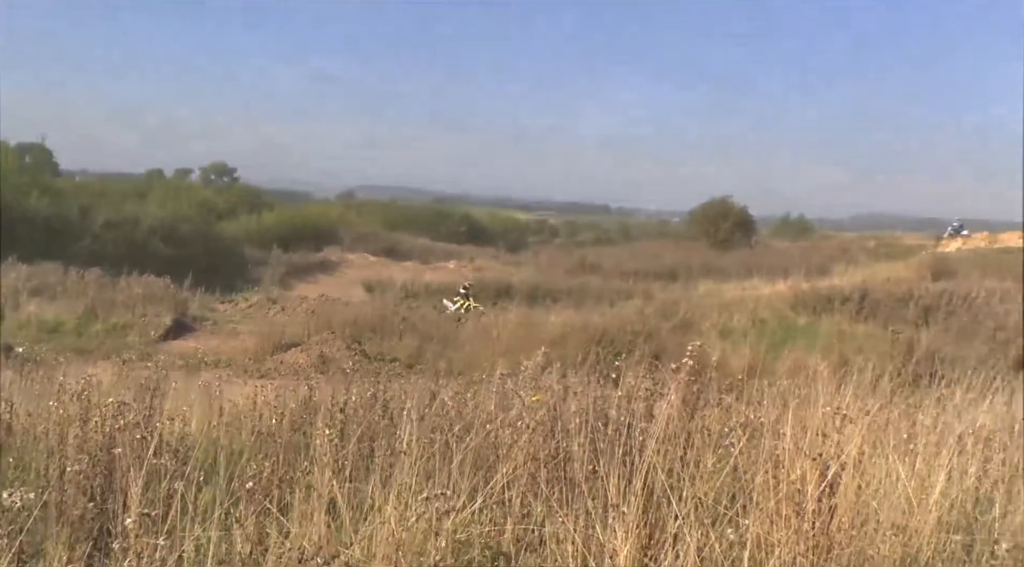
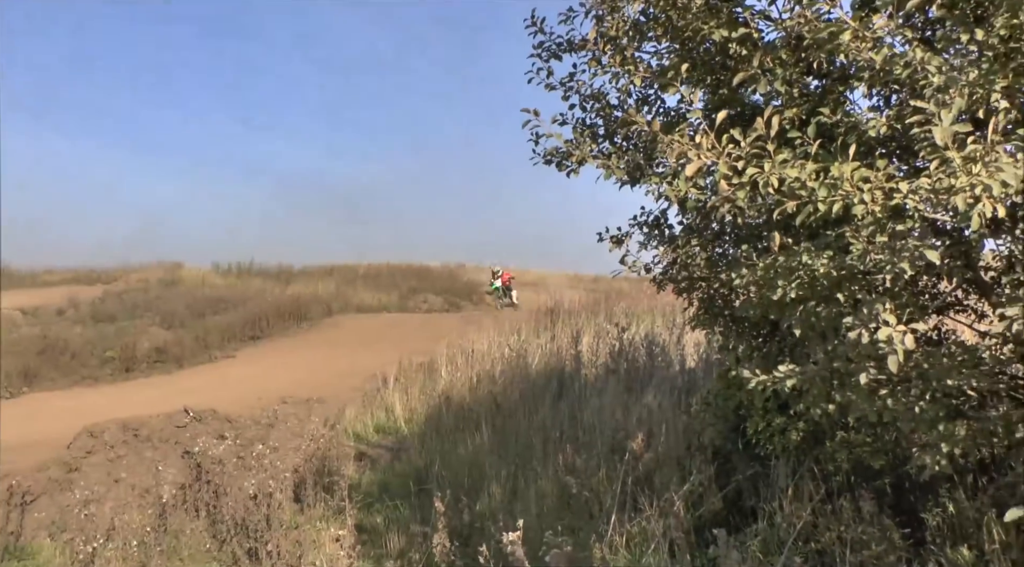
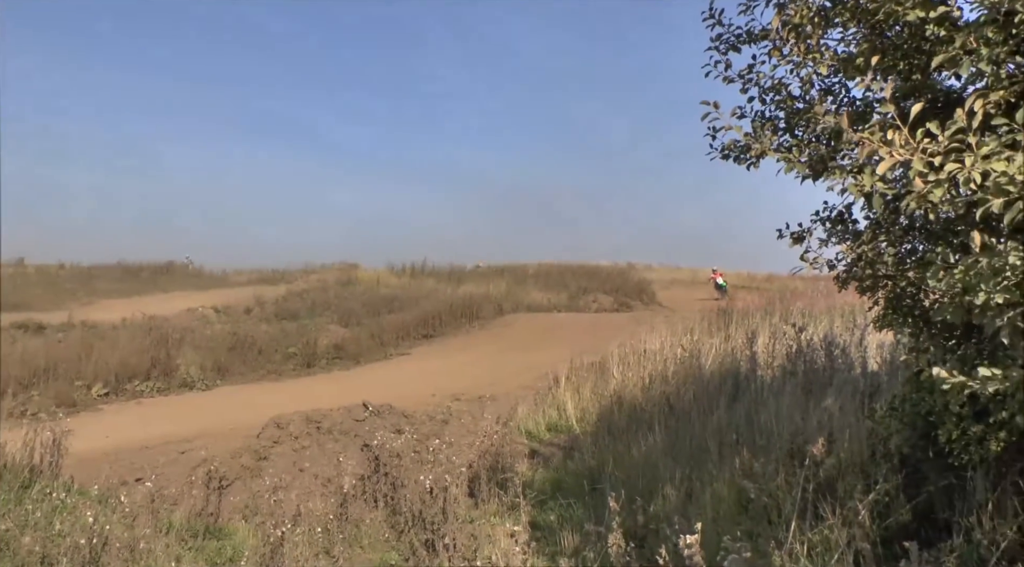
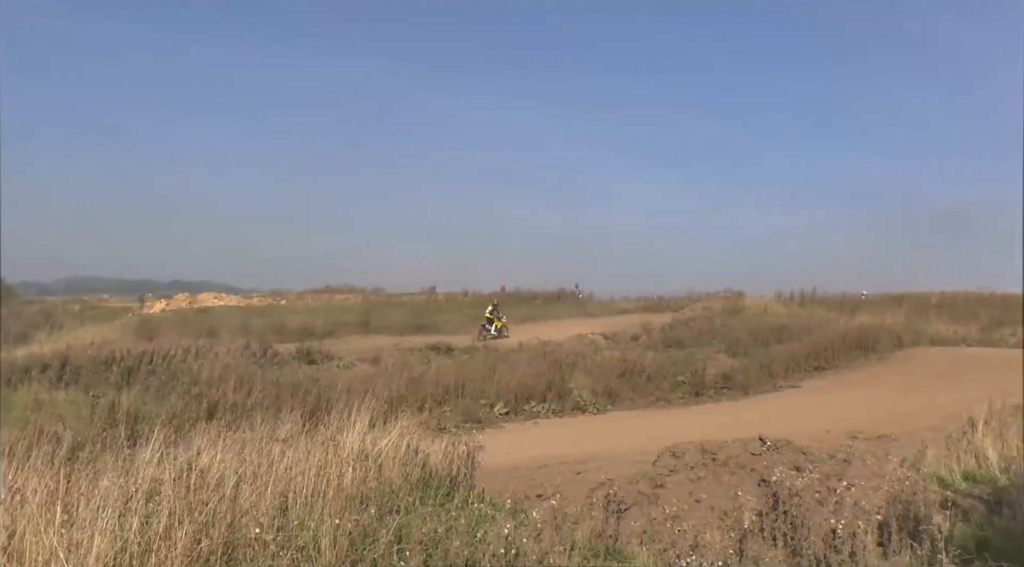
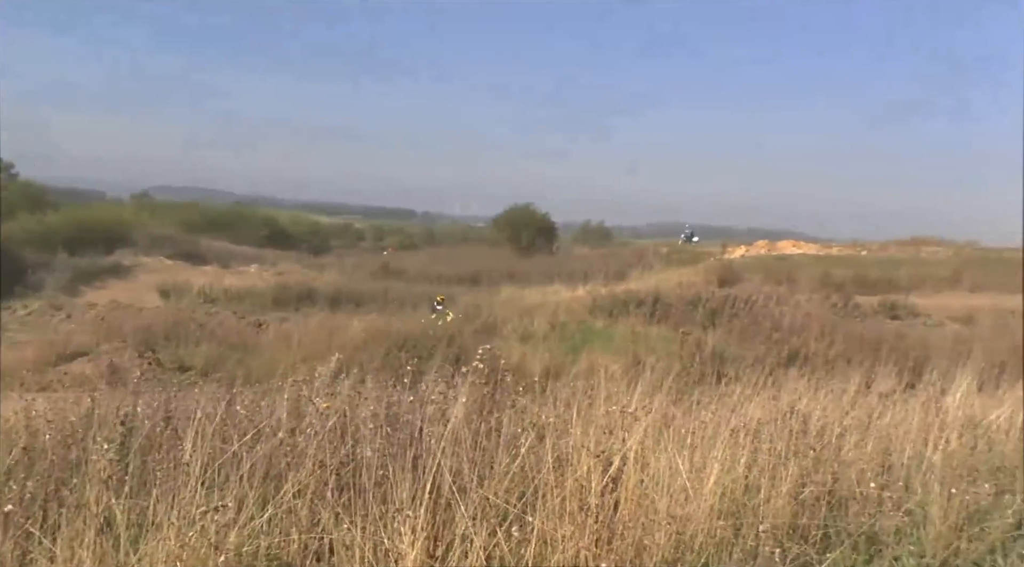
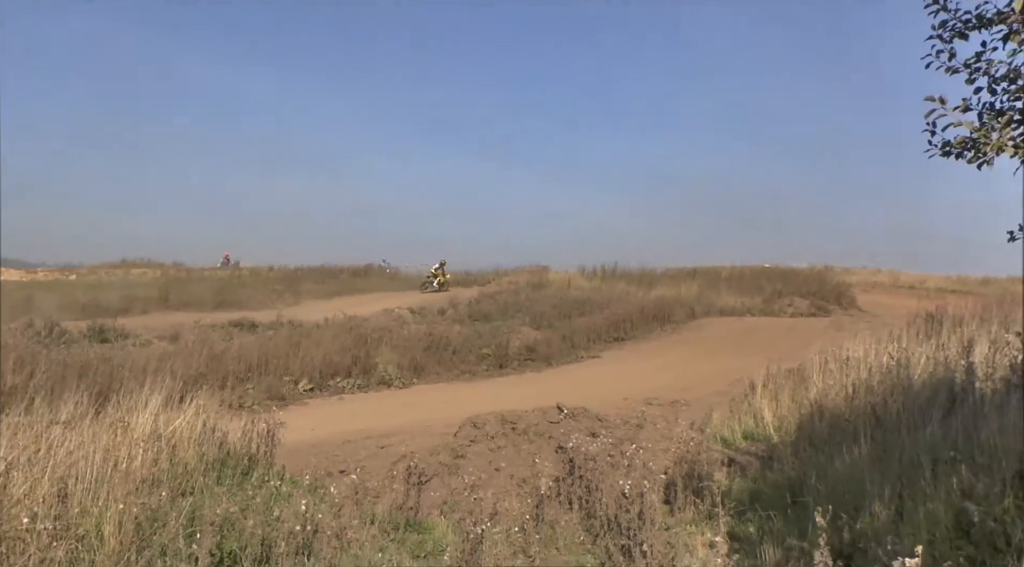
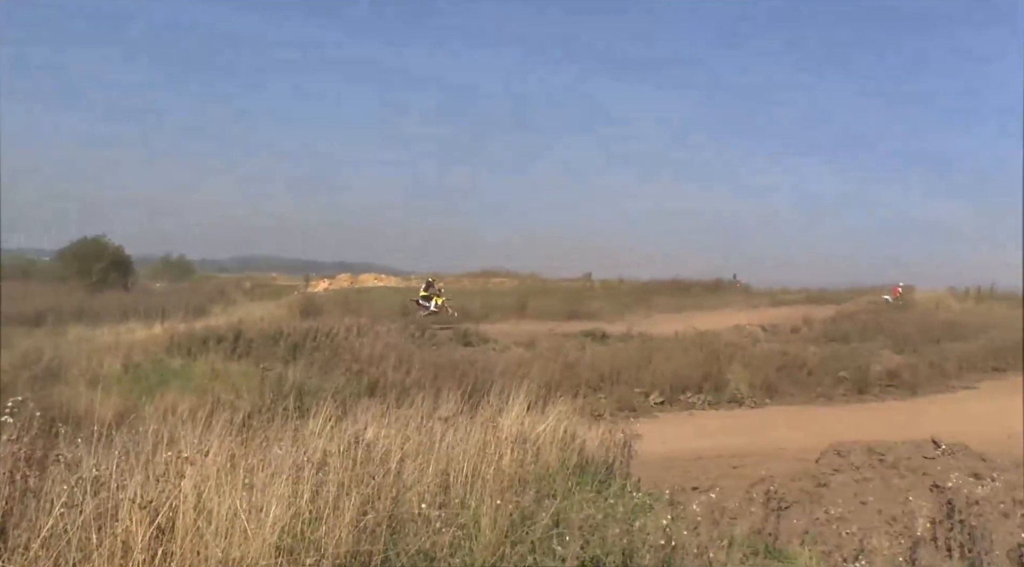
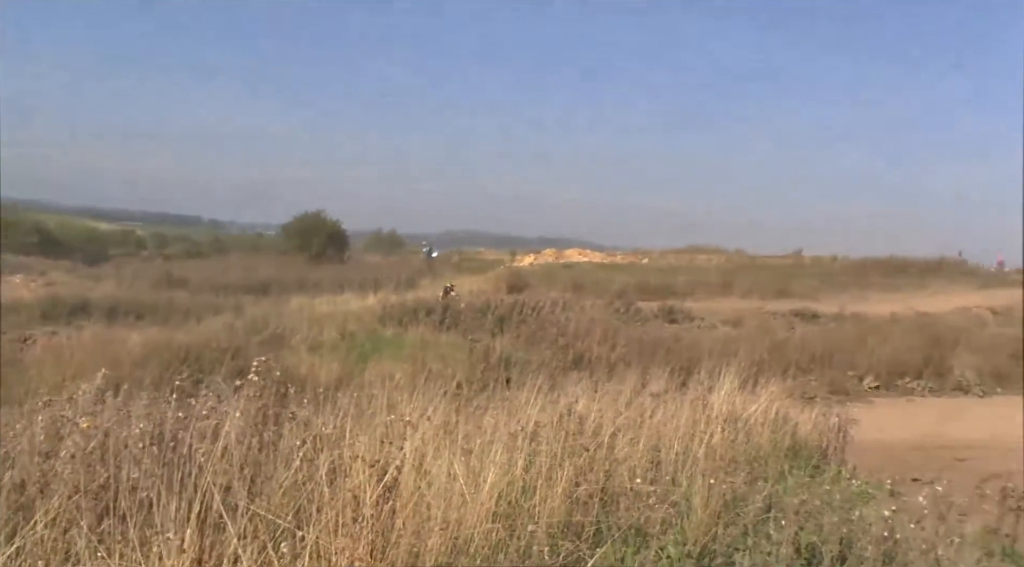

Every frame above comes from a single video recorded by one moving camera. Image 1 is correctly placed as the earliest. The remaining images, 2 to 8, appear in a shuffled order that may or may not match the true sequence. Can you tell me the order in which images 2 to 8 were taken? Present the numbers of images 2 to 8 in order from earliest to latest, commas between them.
5, 8, 7, 4, 6, 3, 2
